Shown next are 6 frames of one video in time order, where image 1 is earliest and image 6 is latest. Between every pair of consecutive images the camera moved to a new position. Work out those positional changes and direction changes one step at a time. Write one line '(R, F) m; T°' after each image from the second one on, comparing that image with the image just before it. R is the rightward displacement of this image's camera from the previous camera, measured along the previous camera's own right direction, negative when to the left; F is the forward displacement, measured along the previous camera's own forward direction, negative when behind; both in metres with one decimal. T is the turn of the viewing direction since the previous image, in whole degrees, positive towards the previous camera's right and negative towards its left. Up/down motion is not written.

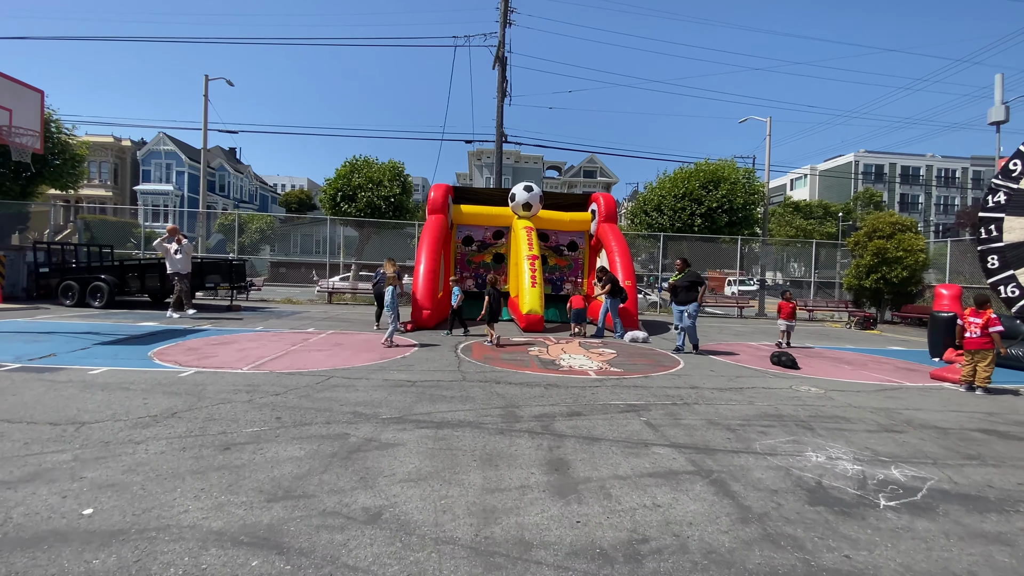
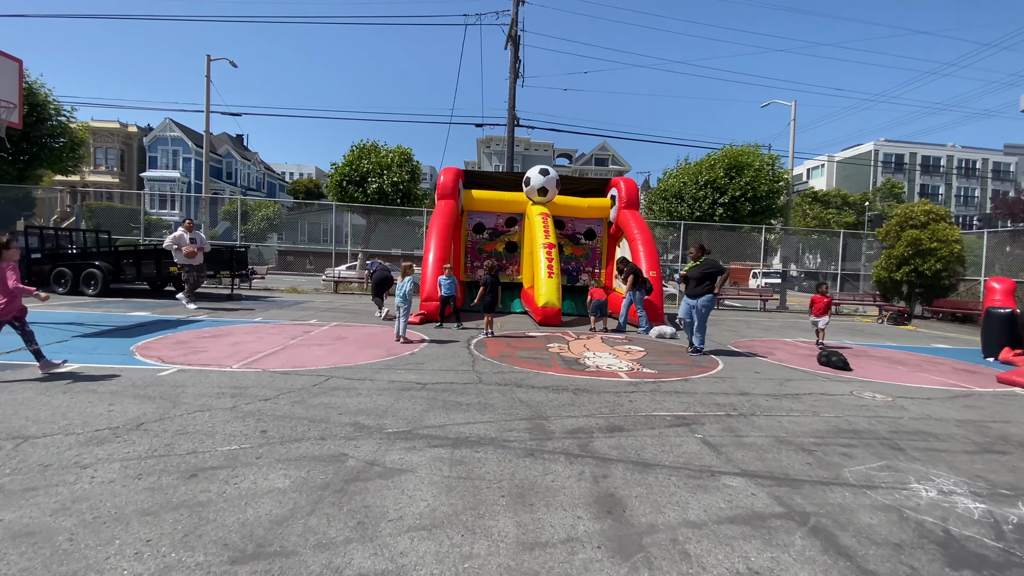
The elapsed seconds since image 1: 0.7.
(-0.2, +0.9) m; -1°
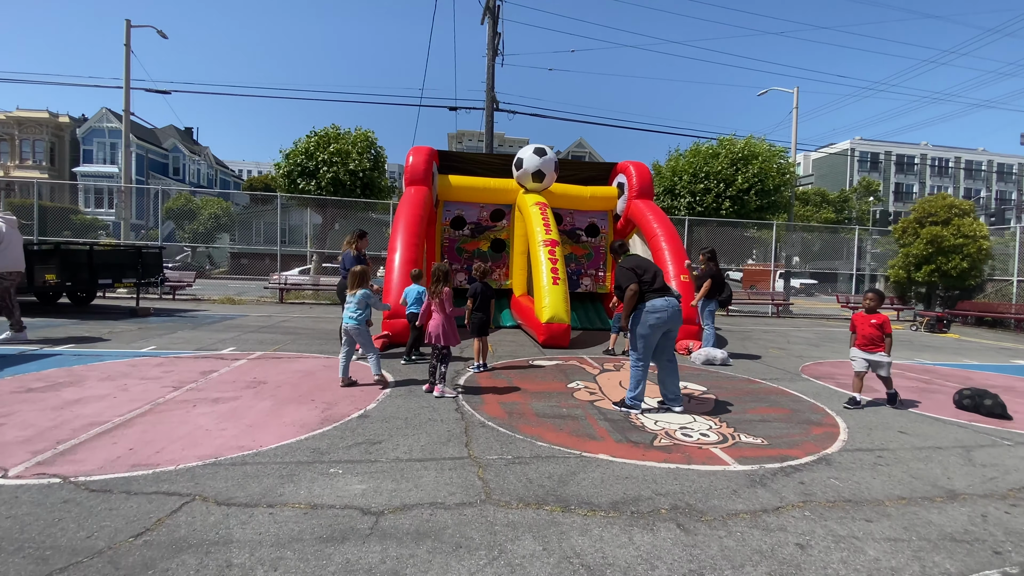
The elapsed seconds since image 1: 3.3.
(-0.4, +2.9) m; +4°
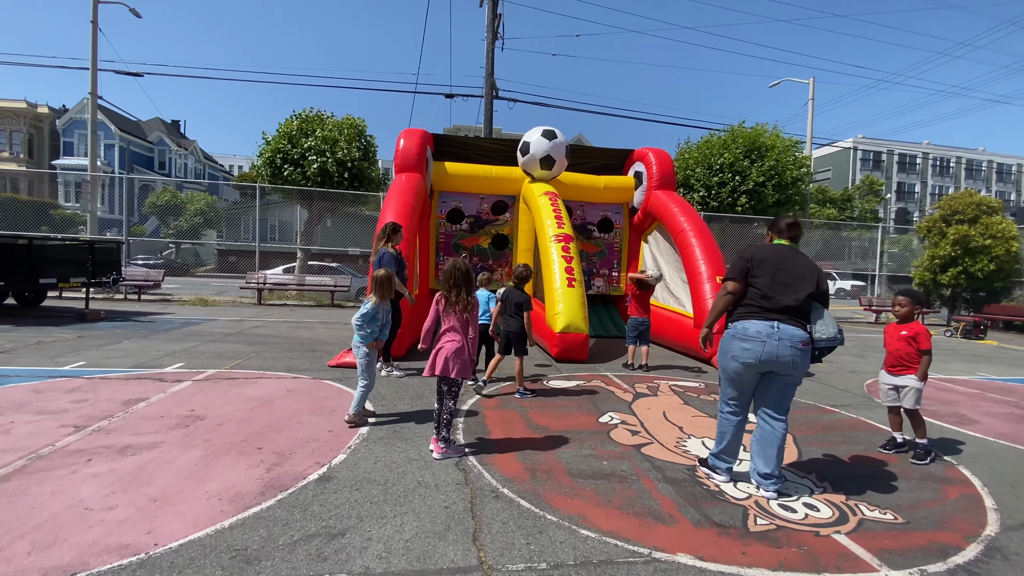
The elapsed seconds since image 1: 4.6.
(-0.2, +1.4) m; +1°
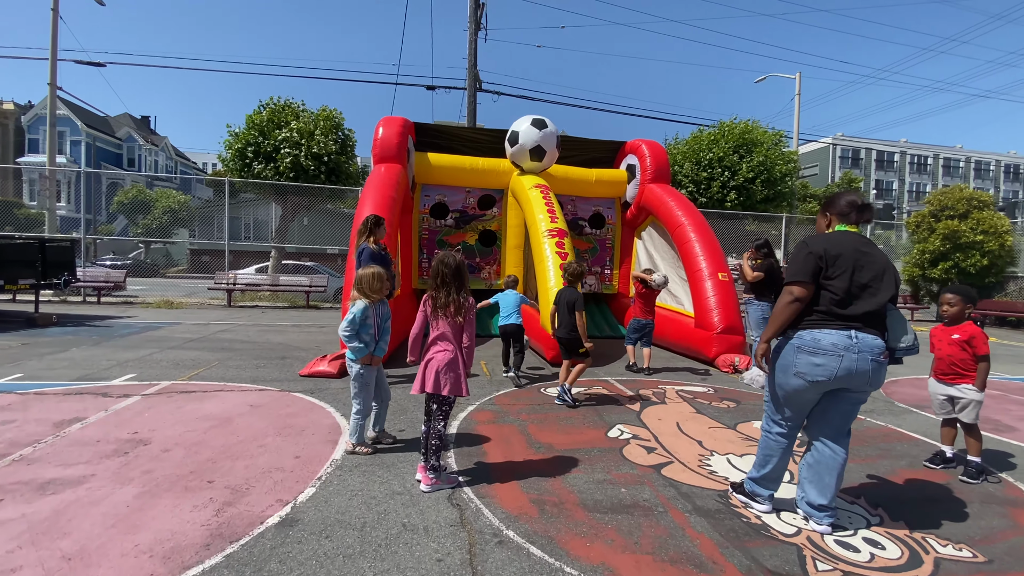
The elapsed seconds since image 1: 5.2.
(-0.1, +0.6) m; +2°
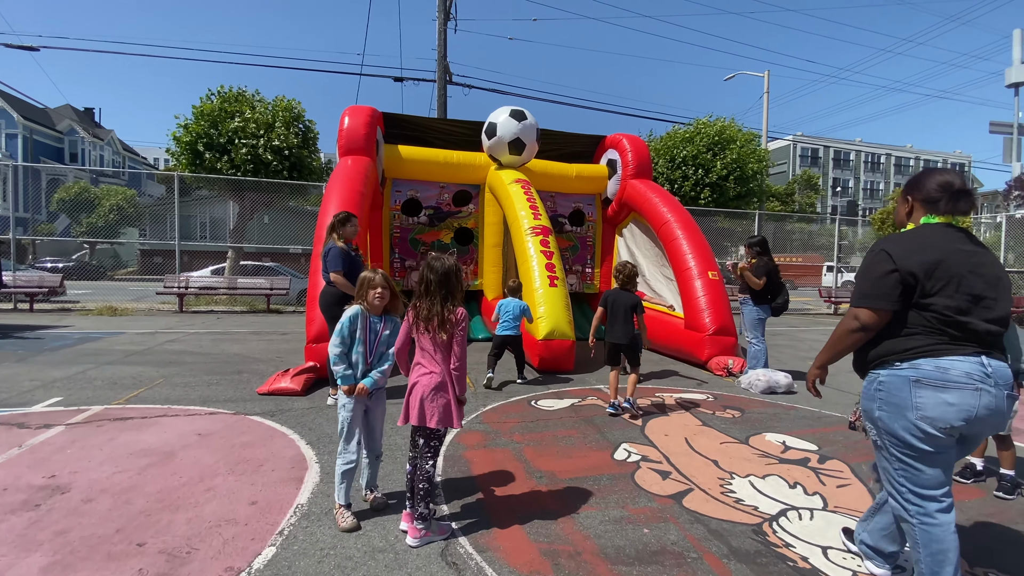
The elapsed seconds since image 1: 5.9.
(-0.2, +0.5) m; +4°
